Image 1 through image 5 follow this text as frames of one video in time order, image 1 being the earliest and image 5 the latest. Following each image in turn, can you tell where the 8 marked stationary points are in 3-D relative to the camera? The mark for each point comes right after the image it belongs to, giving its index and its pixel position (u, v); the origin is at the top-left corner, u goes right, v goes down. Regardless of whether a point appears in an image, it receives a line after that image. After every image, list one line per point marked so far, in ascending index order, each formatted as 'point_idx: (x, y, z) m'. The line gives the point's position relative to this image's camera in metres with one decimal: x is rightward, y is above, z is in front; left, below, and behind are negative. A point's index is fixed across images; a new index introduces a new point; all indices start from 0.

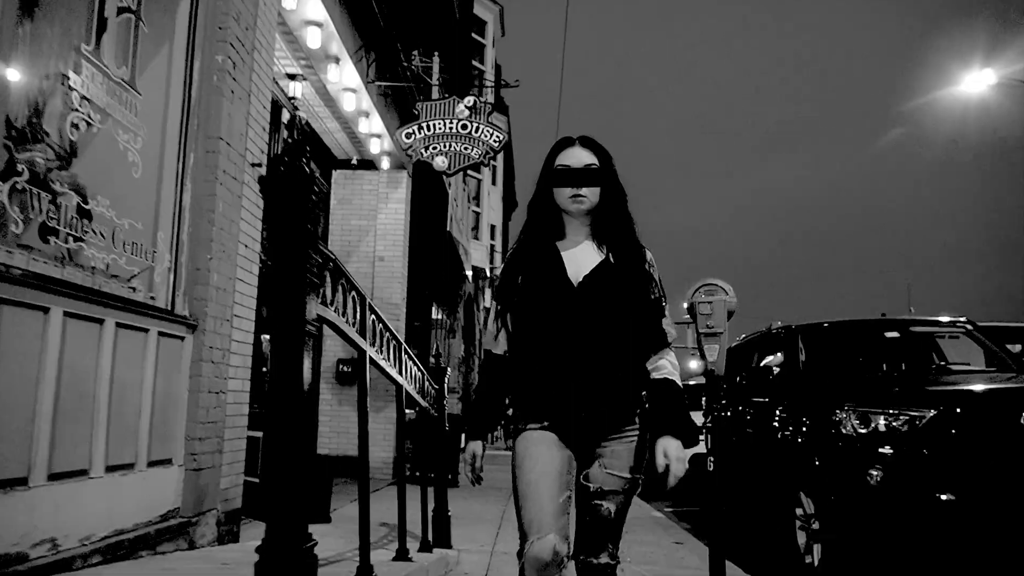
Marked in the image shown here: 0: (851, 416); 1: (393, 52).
0: (+2.1, -0.8, +5.5) m
1: (-1.3, +2.5, +8.9) m
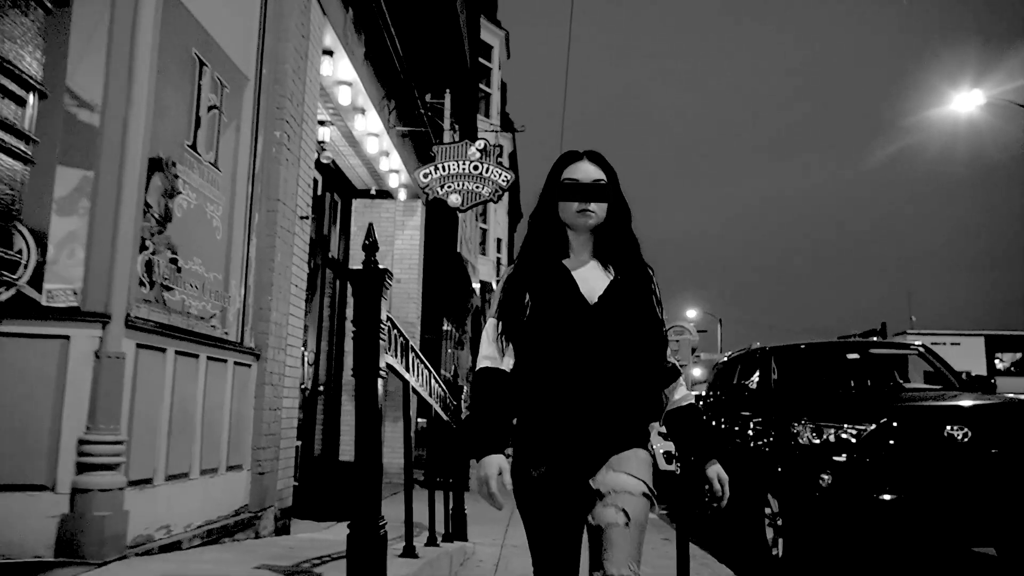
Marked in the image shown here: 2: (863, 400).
0: (+2.2, -1.0, +6.4) m
1: (-1.2, +2.2, +9.8) m
2: (+2.7, -0.9, +6.5) m
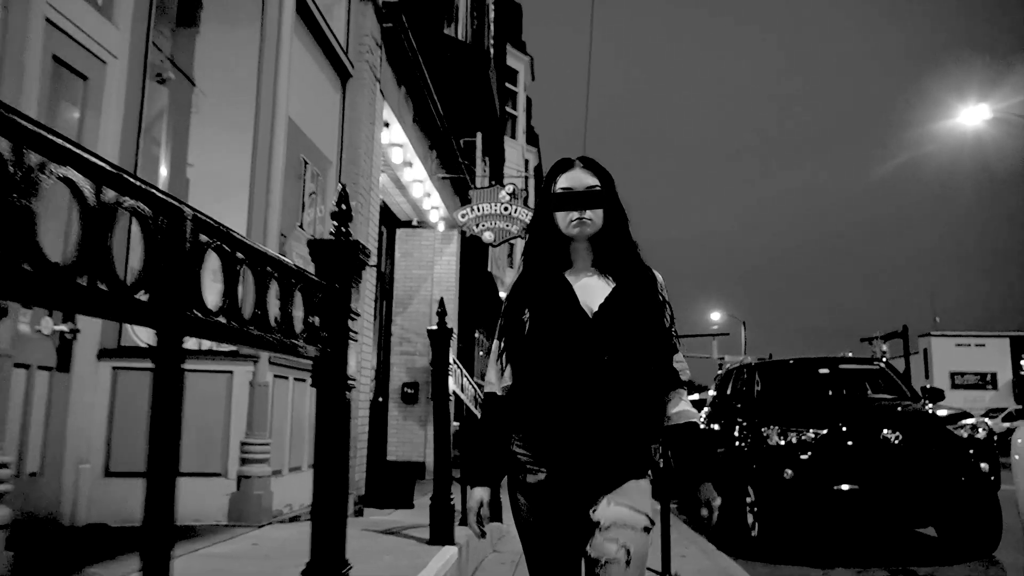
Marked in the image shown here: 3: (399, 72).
0: (+2.4, -1.3, +7.9) m
1: (-0.9, +1.9, +11.4) m
2: (+2.9, -1.1, +7.9) m
3: (-1.2, +2.2, +8.8) m
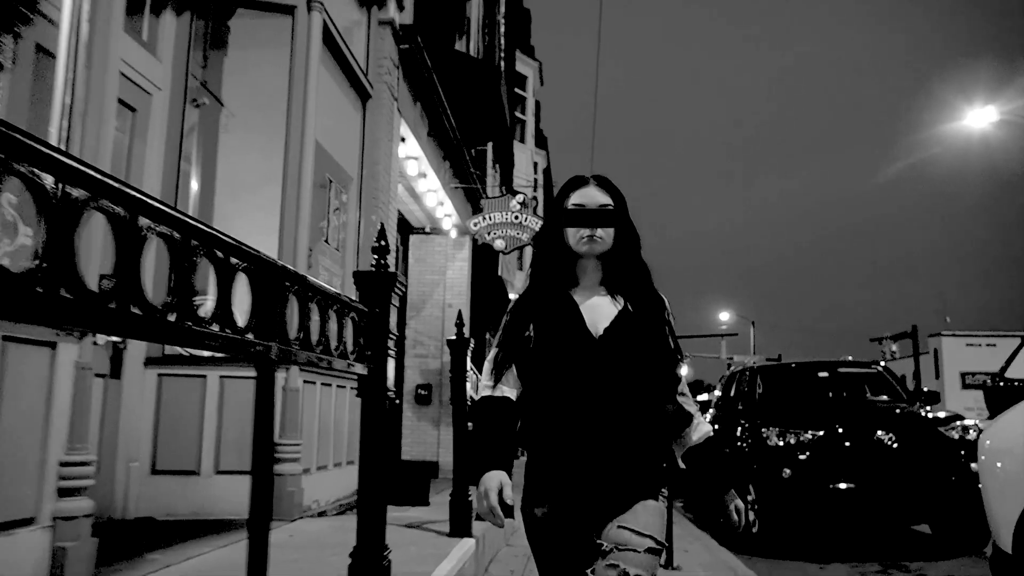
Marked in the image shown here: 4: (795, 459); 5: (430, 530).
0: (+2.5, -1.4, +8.2) m
1: (-0.7, +1.8, +11.8) m
2: (+3.0, -1.2, +8.3) m
3: (-1.1, +2.1, +9.2) m
4: (+2.6, -1.6, +7.8) m
5: (-0.5, -1.6, +5.5) m
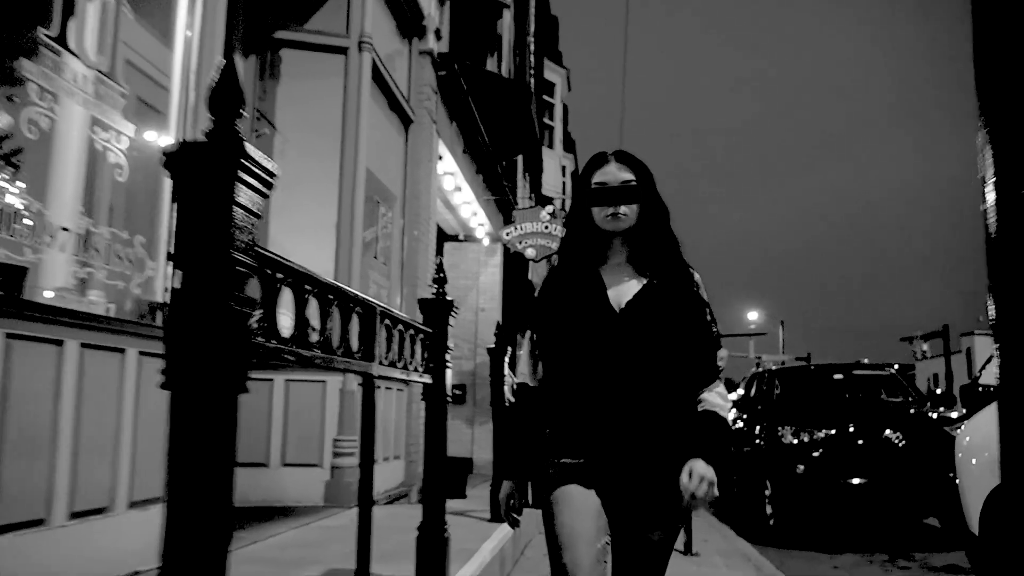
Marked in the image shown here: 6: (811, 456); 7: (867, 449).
0: (+2.9, -1.5, +8.8) m
1: (-0.3, +1.7, +12.4) m
2: (+3.3, -1.3, +8.8) m
3: (-0.7, +2.1, +9.8) m
4: (+2.9, -1.7, +8.4) m
5: (-0.3, -1.7, +6.1) m
6: (+3.0, -1.7, +8.4) m
7: (+3.4, -1.5, +8.2) m
